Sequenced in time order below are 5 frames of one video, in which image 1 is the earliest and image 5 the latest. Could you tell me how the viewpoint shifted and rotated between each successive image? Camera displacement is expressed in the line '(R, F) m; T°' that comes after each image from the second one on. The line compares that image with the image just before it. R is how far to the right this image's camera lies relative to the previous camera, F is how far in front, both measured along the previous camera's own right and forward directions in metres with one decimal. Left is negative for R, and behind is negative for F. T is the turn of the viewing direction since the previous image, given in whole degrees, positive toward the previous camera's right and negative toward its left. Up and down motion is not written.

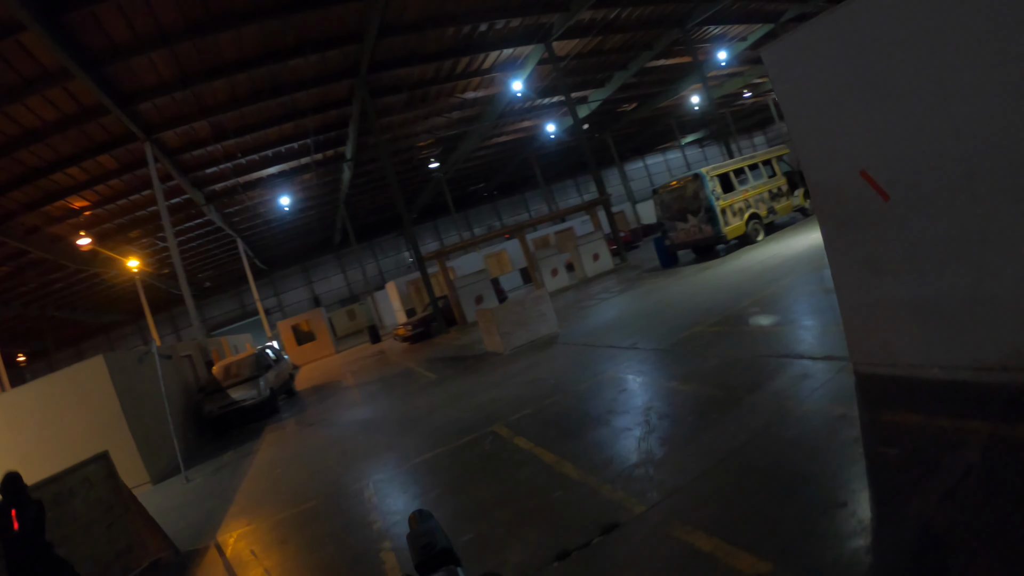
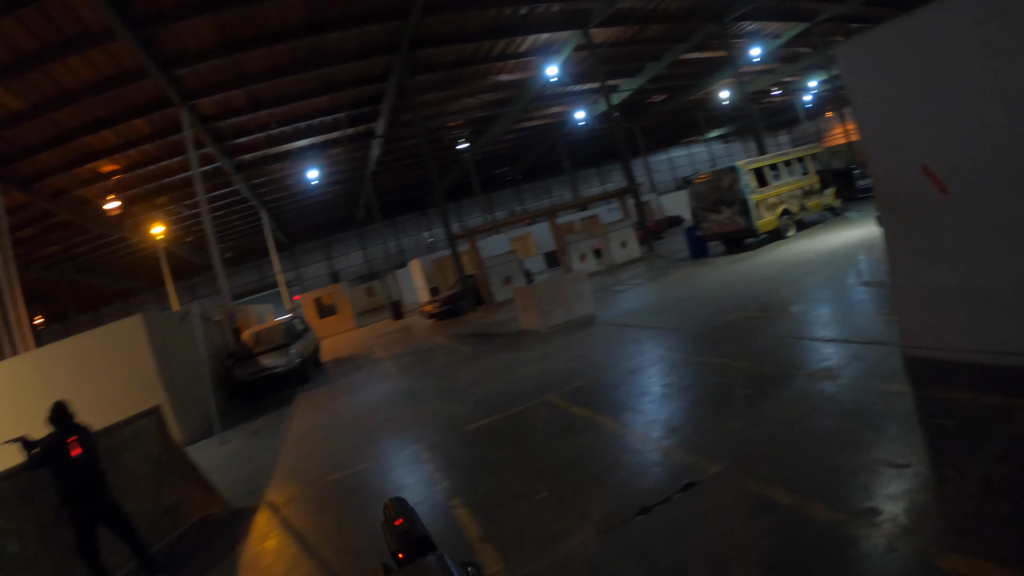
(-0.6, -0.2) m; -1°
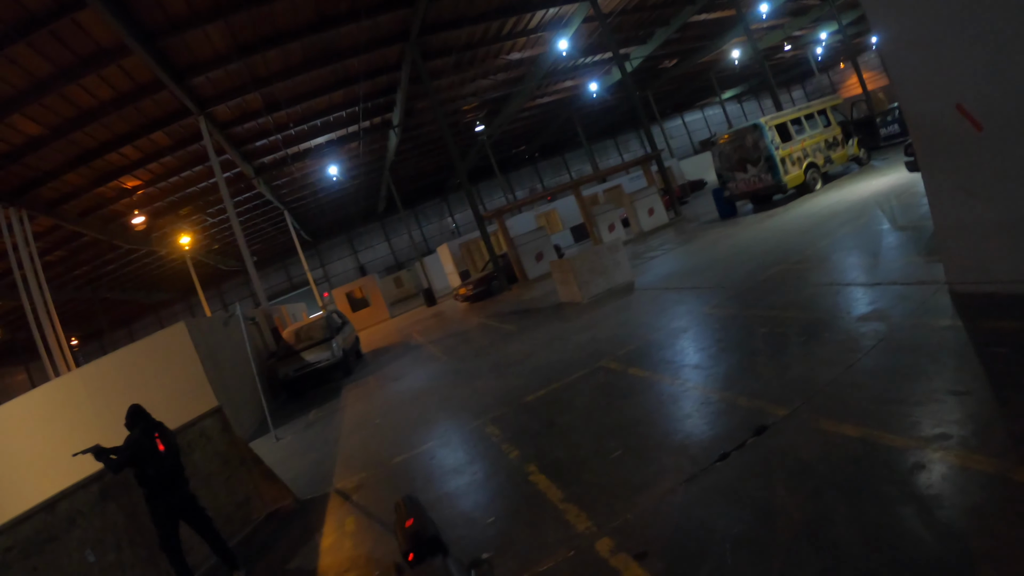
(-0.4, -0.2) m; -2°
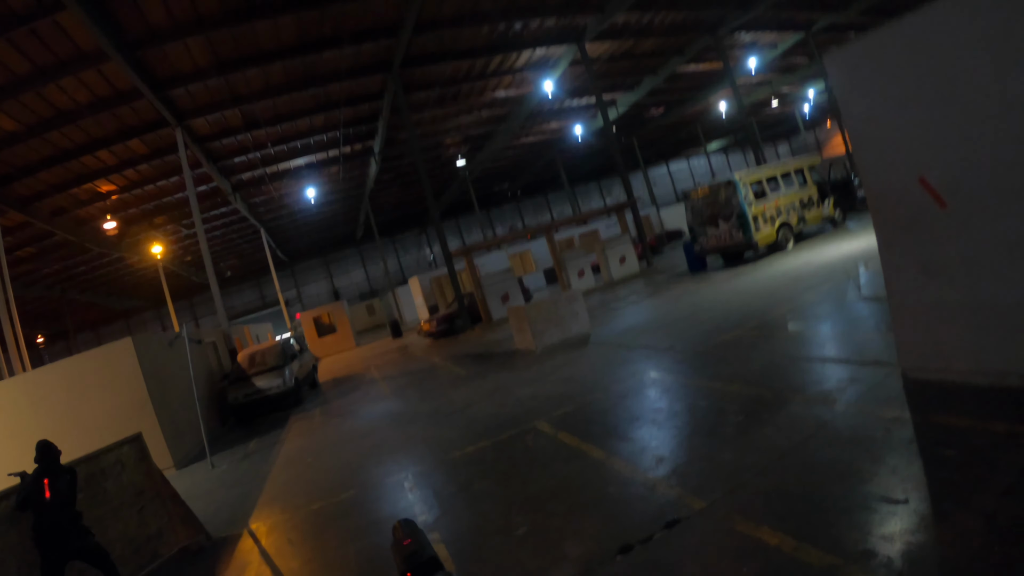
(+0.6, +0.4) m; +1°
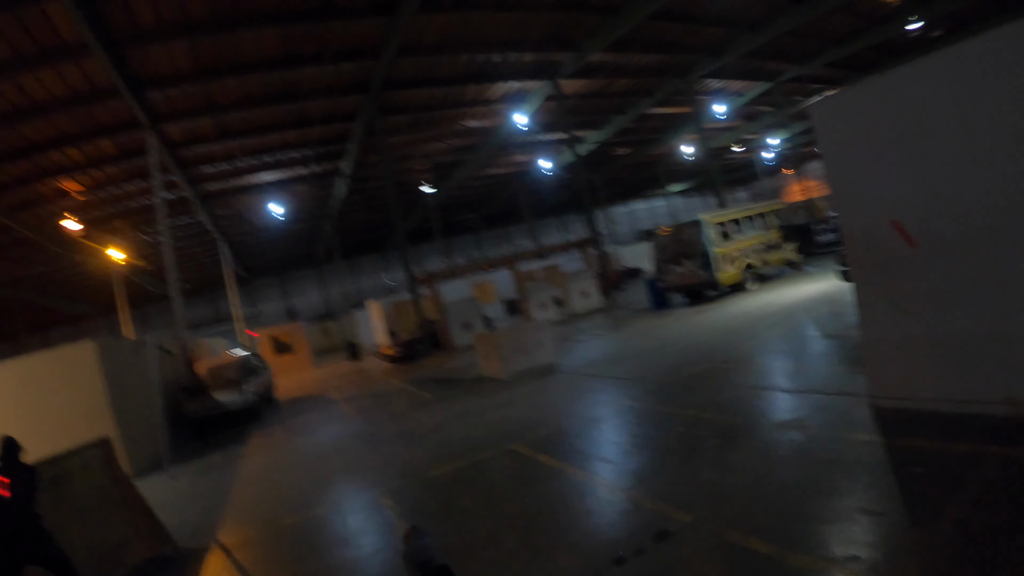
(-0.3, 0.0) m; +4°
